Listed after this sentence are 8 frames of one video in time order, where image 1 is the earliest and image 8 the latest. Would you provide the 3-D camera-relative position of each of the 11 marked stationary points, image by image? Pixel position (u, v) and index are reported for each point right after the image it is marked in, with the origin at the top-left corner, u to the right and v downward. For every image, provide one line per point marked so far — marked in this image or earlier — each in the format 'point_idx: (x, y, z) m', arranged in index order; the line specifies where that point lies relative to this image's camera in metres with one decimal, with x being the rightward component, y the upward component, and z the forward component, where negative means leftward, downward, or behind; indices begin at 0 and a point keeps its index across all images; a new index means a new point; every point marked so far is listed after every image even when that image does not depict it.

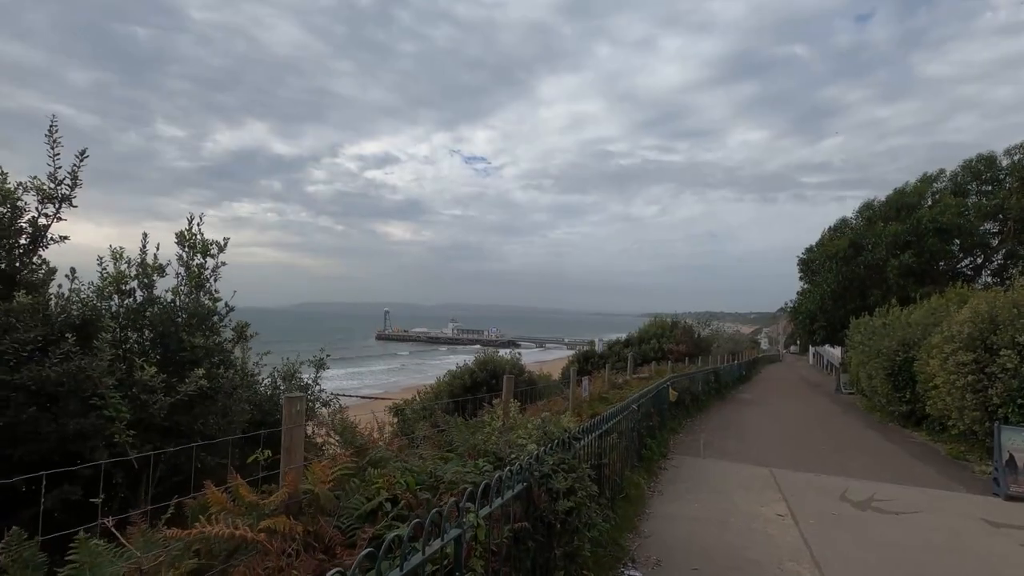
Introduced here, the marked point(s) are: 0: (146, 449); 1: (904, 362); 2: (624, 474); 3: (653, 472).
0: (-2.6, -1.1, +4.3) m
1: (+9.1, -1.7, +14.2) m
2: (+1.1, -1.9, +6.2) m
3: (+1.8, -2.3, +7.7) m
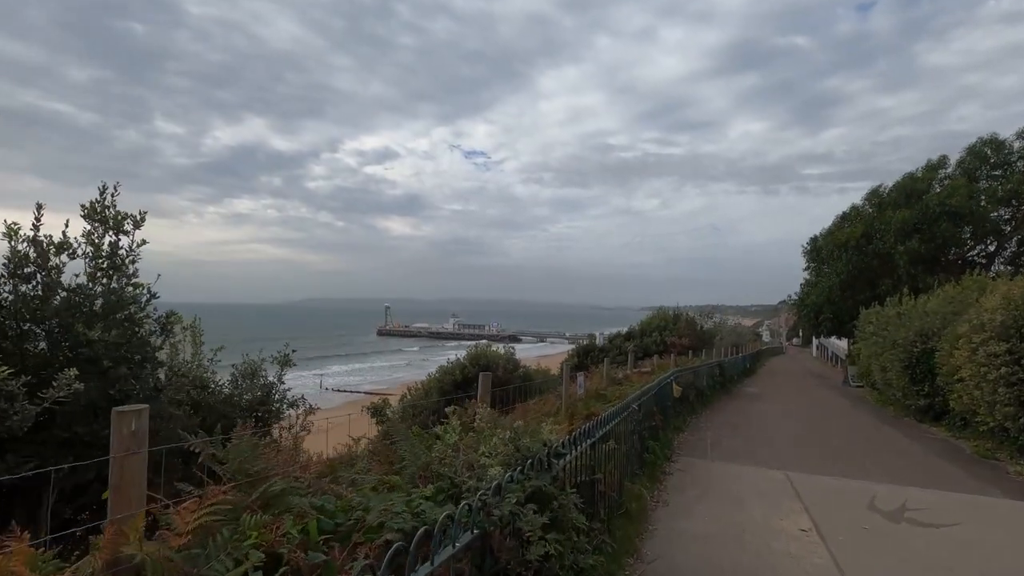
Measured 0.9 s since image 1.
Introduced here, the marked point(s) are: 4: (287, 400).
0: (-2.7, -1.0, +3.4) m
1: (+8.9, -1.4, +13.4) m
2: (+1.0, -1.7, +5.4) m
3: (+1.6, -2.2, +6.9) m
4: (-3.0, -1.5, +8.1) m
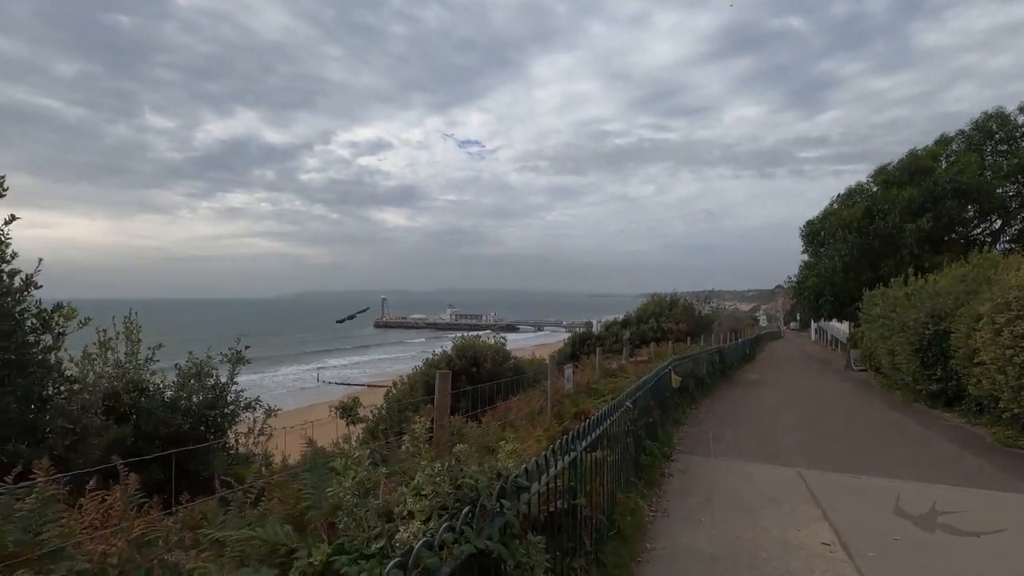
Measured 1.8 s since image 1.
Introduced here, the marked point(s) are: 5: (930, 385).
0: (-2.9, -1.0, +2.6) m
1: (+8.7, -1.0, +12.7) m
2: (+0.8, -1.6, +4.6) m
3: (+1.4, -2.0, +6.1) m
4: (-3.2, -1.4, +7.3) m
5: (+8.7, -2.0, +12.8) m
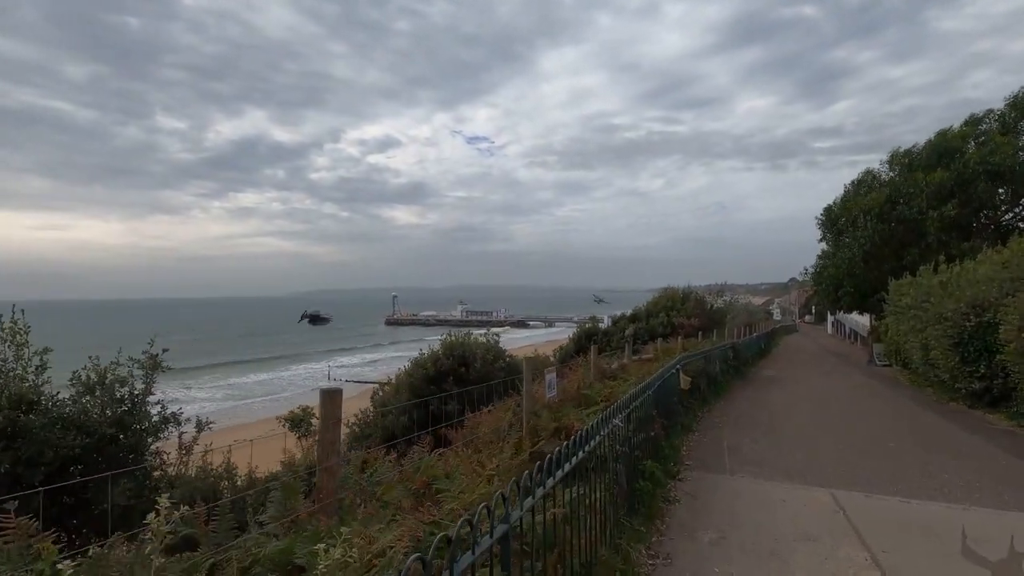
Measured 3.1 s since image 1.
0: (-3.3, -0.9, +1.5) m
1: (+8.5, -0.8, +11.3) m
2: (+0.5, -1.5, +3.4) m
3: (+1.2, -1.8, +4.9) m
4: (-3.5, -1.3, +6.1) m
5: (+8.5, -1.8, +11.4) m
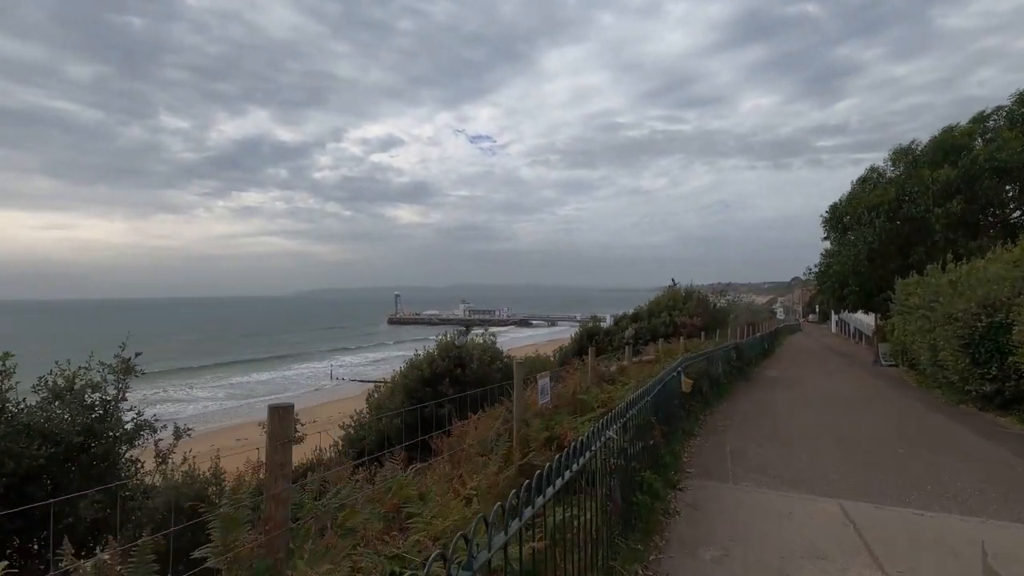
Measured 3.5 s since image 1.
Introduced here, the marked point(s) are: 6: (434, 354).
0: (-3.4, -0.9, +1.2) m
1: (+8.5, -0.7, +11.0) m
2: (+0.4, -1.5, +3.1) m
3: (+1.1, -1.8, +4.6) m
4: (-3.6, -1.3, +5.9) m
5: (+8.5, -1.7, +11.1) m
6: (-1.5, -1.3, +12.2) m
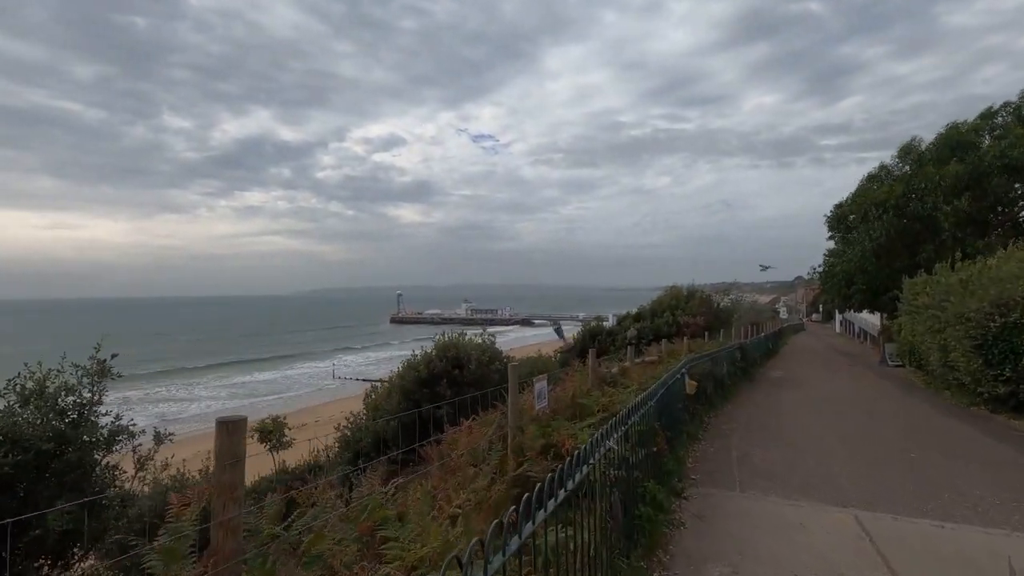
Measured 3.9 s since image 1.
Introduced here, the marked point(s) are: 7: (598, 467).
0: (-3.4, -0.9, +0.9) m
1: (+8.4, -0.7, +10.6) m
2: (+0.3, -1.5, +2.8) m
3: (+1.0, -1.8, +4.3) m
4: (-3.6, -1.3, +5.6) m
5: (+8.5, -1.7, +10.8) m
6: (-1.6, -1.3, +12.0) m
7: (+0.5, -1.1, +3.6) m
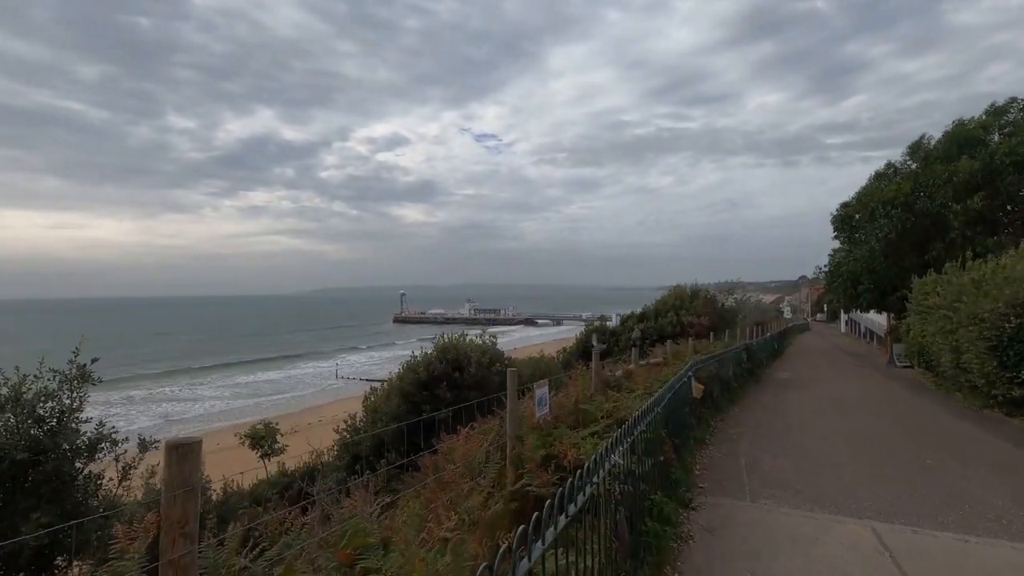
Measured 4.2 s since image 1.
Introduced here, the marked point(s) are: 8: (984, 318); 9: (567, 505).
0: (-3.4, -0.9, +0.7) m
1: (+8.5, -0.7, +10.4) m
2: (+0.3, -1.5, +2.6) m
3: (+1.0, -1.8, +4.1) m
4: (-3.6, -1.3, +5.4) m
5: (+8.5, -1.7, +10.5) m
6: (-1.5, -1.3, +11.7) m
7: (+0.5, -1.1, +3.3) m
8: (+8.5, -0.5, +11.0) m
9: (+0.2, -1.0, +2.8) m
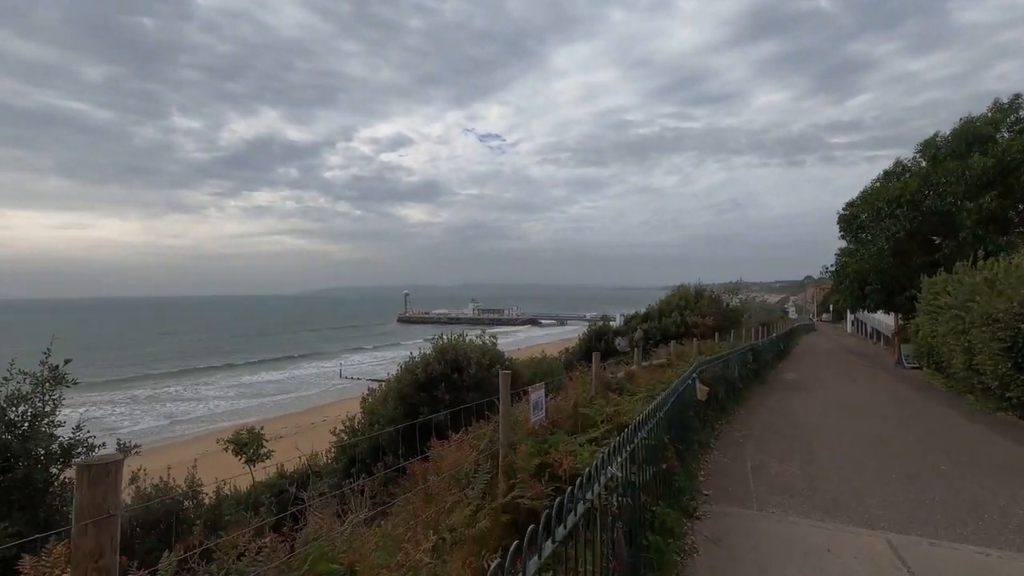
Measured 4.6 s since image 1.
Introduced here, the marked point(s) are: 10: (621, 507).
0: (-3.5, -0.9, +0.5) m
1: (+8.5, -0.7, +10.0) m
2: (+0.3, -1.5, +2.3) m
3: (+1.0, -1.8, +3.8) m
4: (-3.6, -1.2, +5.1) m
5: (+8.5, -1.7, +10.1) m
6: (-1.5, -1.3, +11.5) m
7: (+0.4, -1.0, +3.1) m
8: (+8.5, -0.5, +10.7) m
9: (+0.2, -0.9, +2.5) m
10: (+0.6, -1.2, +3.3) m
